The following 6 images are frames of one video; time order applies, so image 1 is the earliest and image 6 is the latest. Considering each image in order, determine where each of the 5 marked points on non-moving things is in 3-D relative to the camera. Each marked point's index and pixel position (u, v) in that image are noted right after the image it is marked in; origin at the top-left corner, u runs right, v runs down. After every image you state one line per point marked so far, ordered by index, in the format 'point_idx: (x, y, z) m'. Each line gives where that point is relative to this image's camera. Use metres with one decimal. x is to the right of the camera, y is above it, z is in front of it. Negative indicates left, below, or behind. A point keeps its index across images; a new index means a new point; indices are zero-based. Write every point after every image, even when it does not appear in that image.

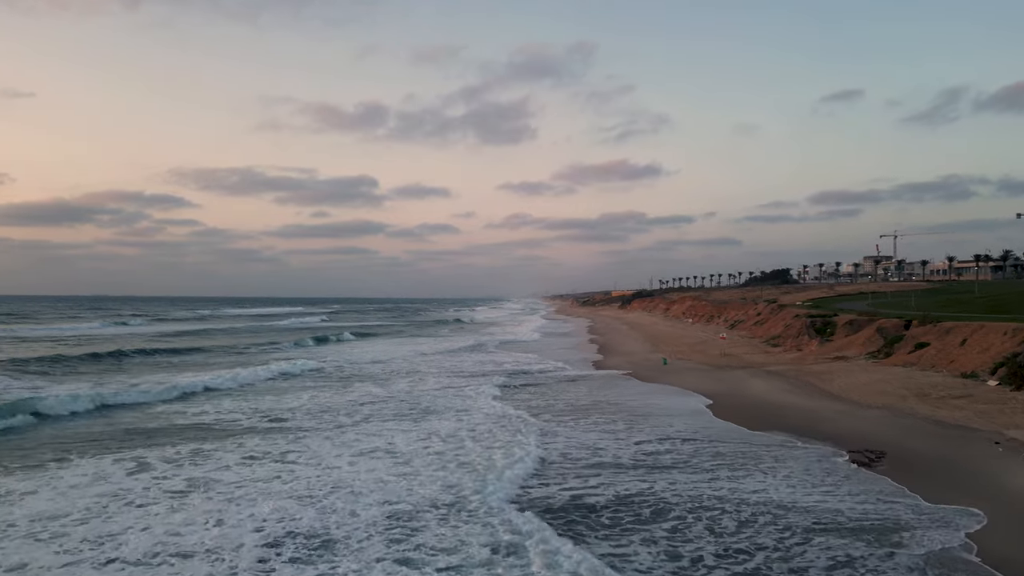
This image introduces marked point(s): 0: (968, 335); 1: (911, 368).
0: (+12.6, -1.3, +18.0) m
1: (+10.9, -2.2, +17.8) m
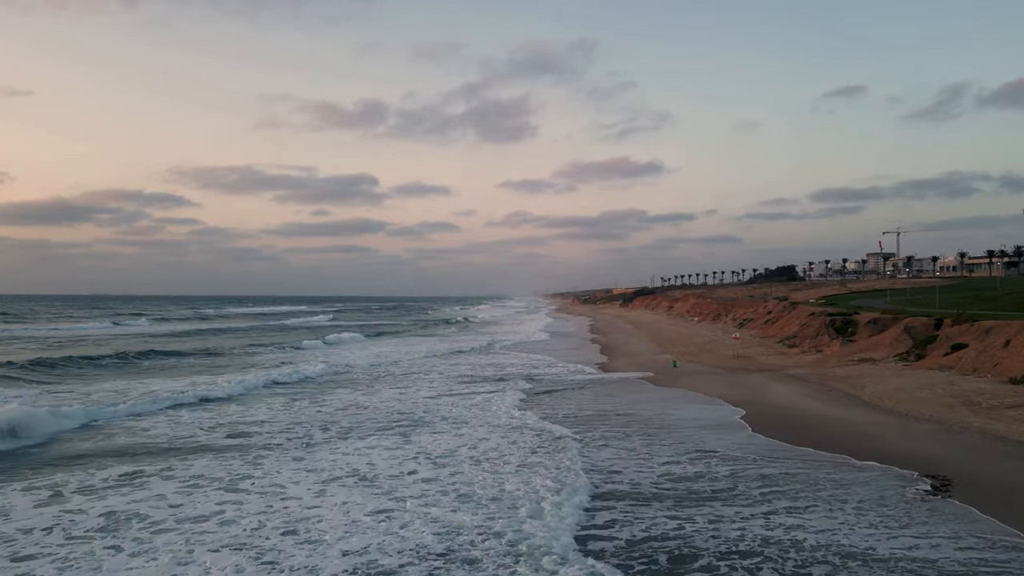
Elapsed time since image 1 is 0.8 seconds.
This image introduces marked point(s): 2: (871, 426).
0: (+12.5, -1.2, +16.3) m
1: (+10.8, -2.1, +16.2) m
2: (+6.7, -2.6, +12.3) m
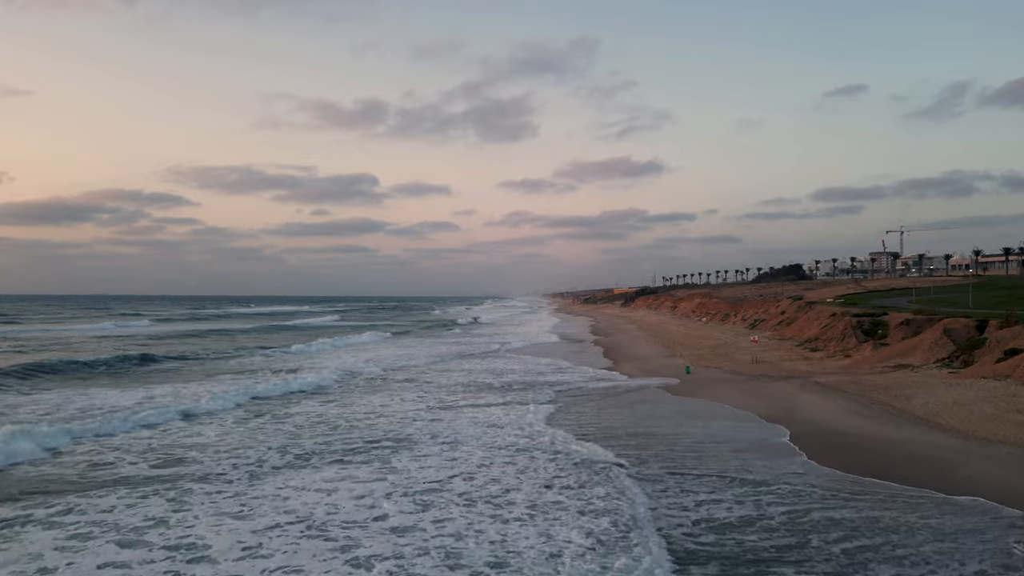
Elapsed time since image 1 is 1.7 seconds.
0: (+12.4, -1.1, +14.3) m
1: (+10.7, -2.0, +14.1) m
2: (+6.6, -2.5, +10.2) m
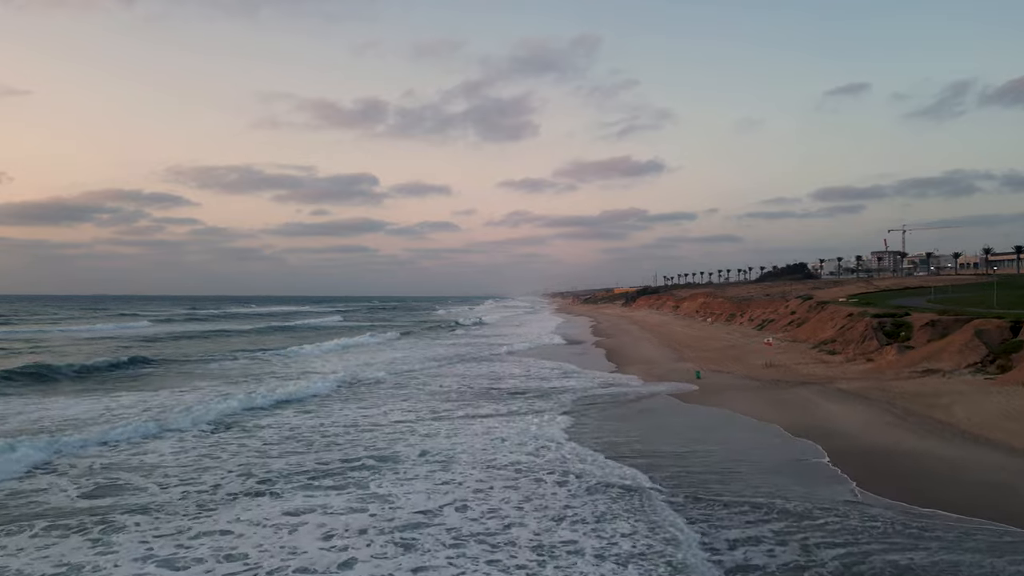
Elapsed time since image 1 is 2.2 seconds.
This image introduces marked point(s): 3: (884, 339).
0: (+12.3, -1.1, +12.9) m
1: (+10.6, -2.0, +12.8) m
2: (+6.5, -2.5, +8.9) m
3: (+11.2, -1.5, +19.7) m
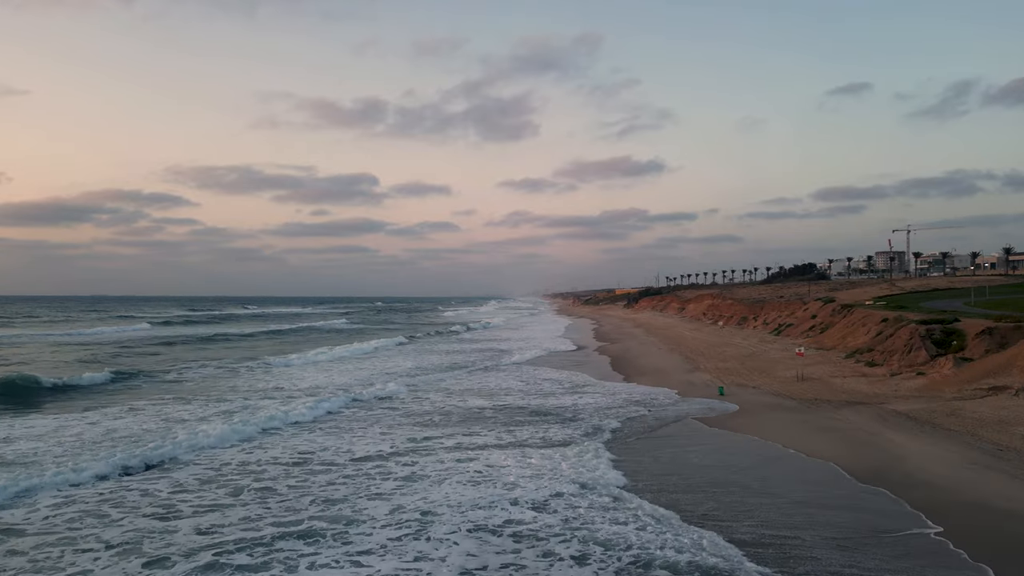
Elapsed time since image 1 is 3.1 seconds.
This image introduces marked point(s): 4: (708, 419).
0: (+12.2, -1.2, +10.5) m
1: (+10.5, -2.1, +10.3) m
2: (+6.4, -2.6, +6.4) m
3: (+11.1, -1.6, +17.2) m
4: (+3.9, -2.7, +13.4) m
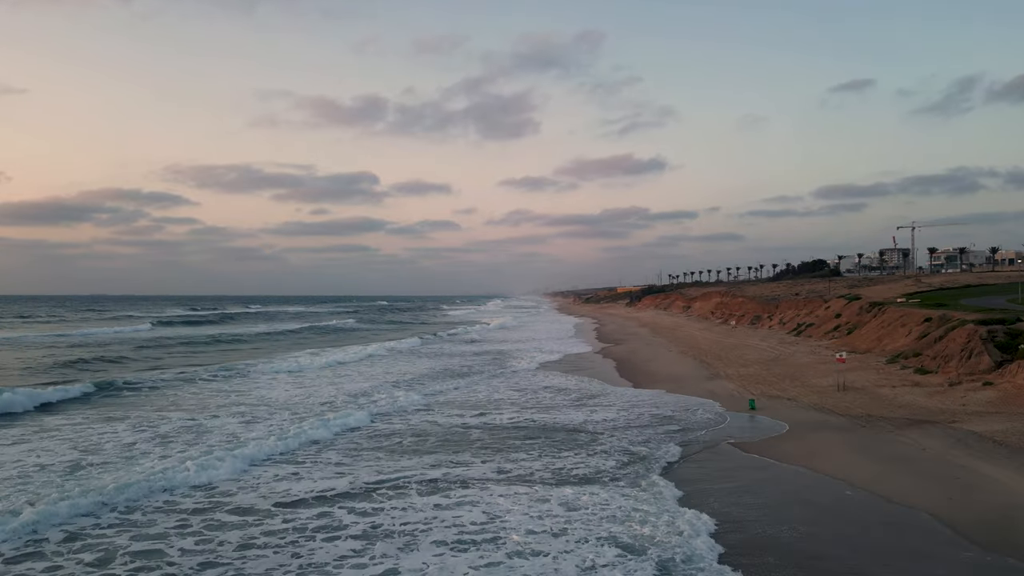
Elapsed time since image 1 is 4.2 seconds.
0: (+12.1, -1.0, +8.0) m
1: (+10.4, -2.0, +7.8) m
2: (+6.3, -2.5, +3.9) m
3: (+11.0, -1.5, +14.8) m
4: (+3.8, -2.6, +10.9) m
